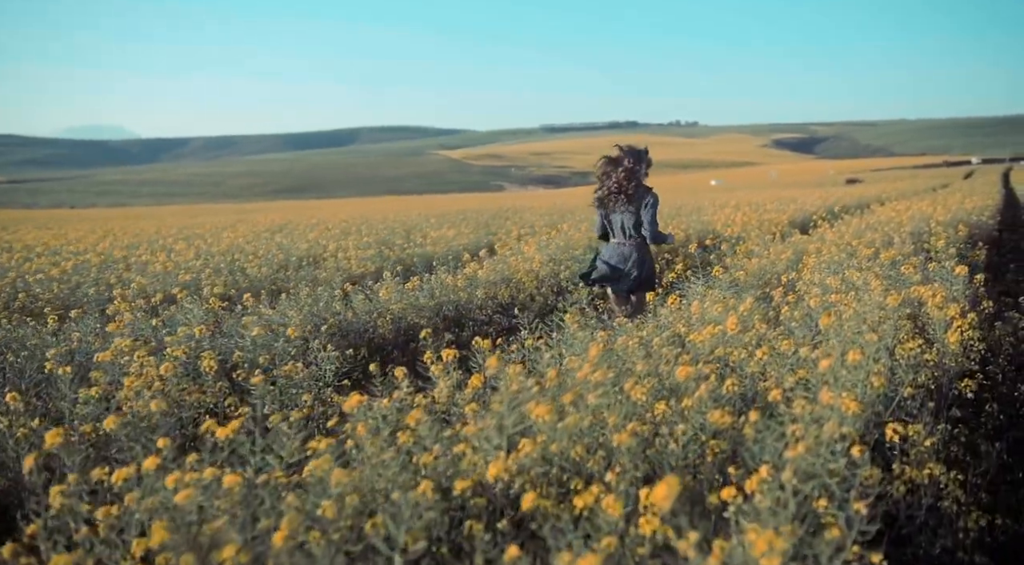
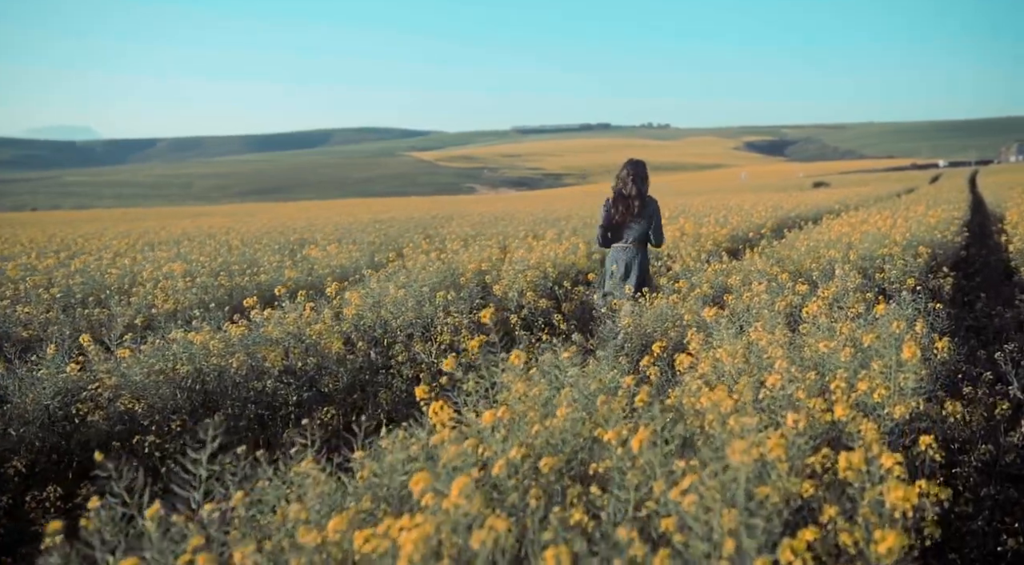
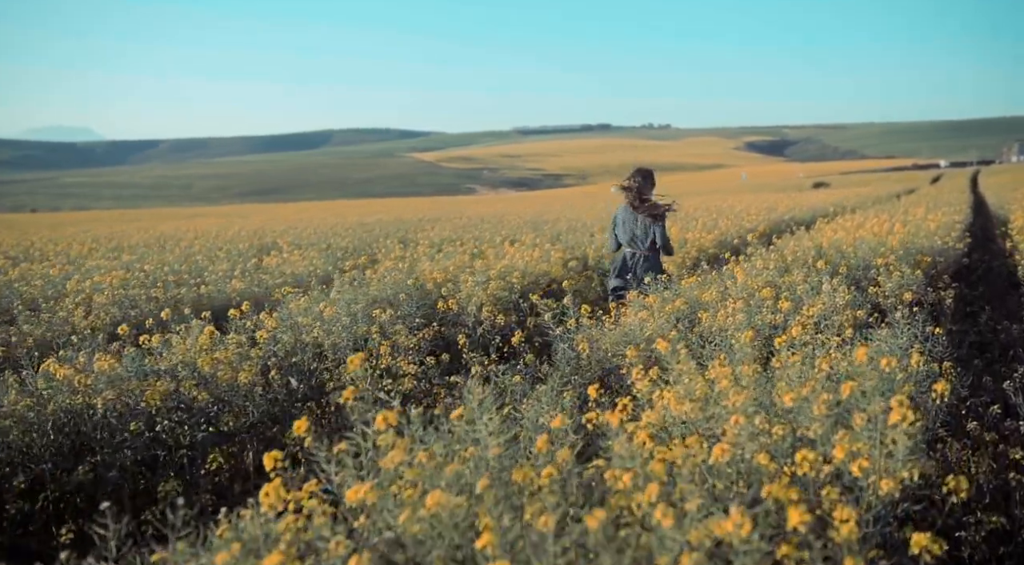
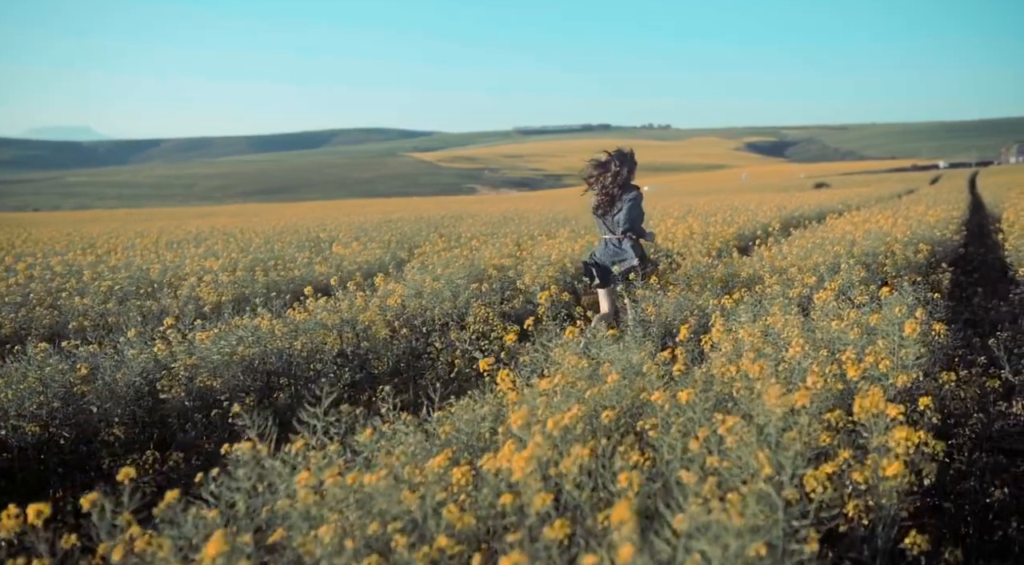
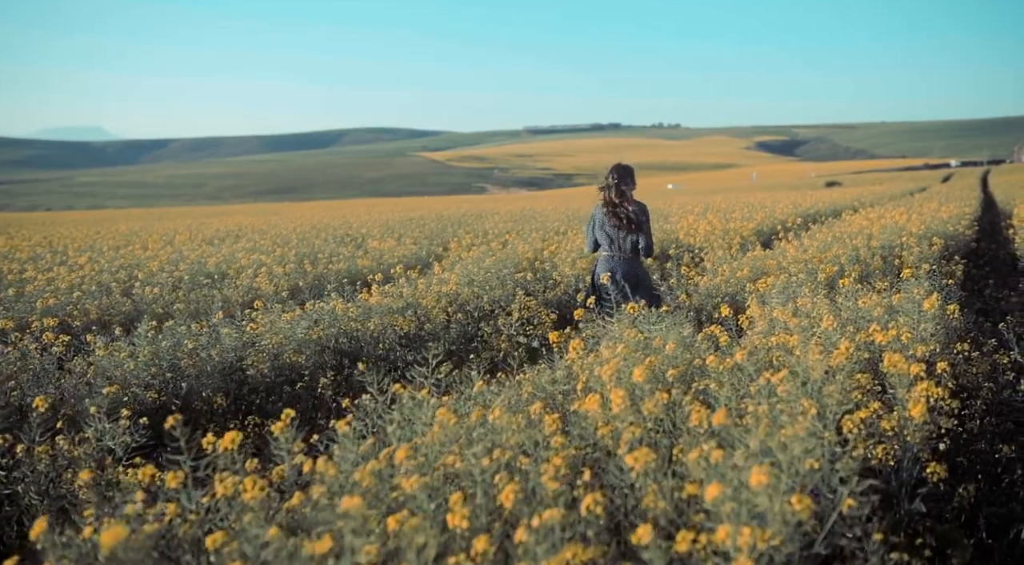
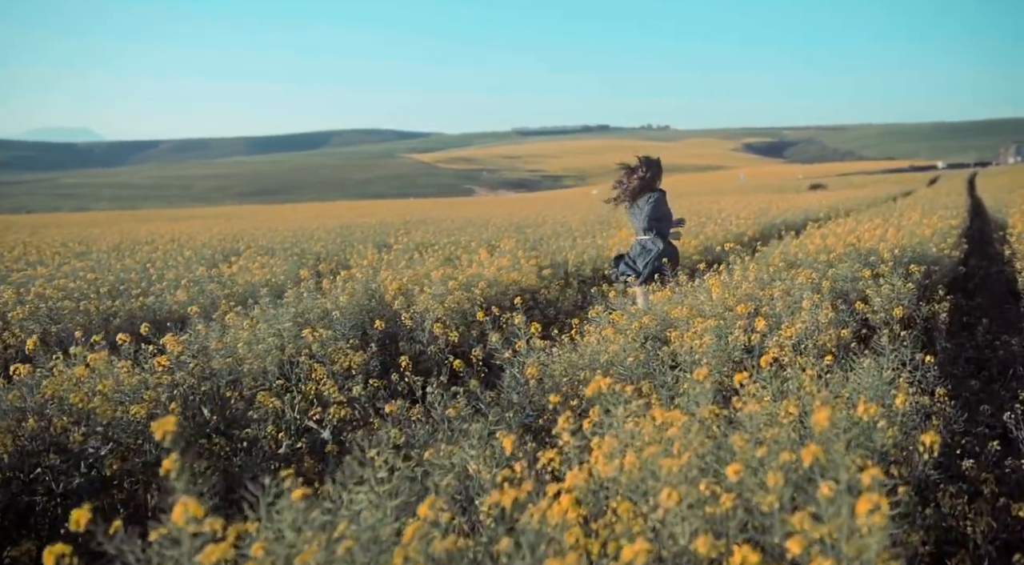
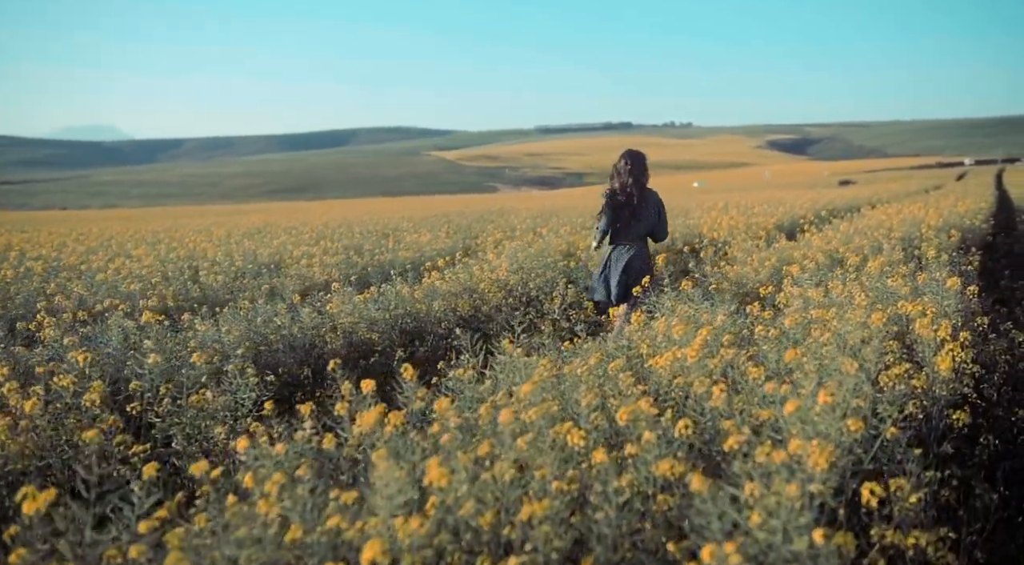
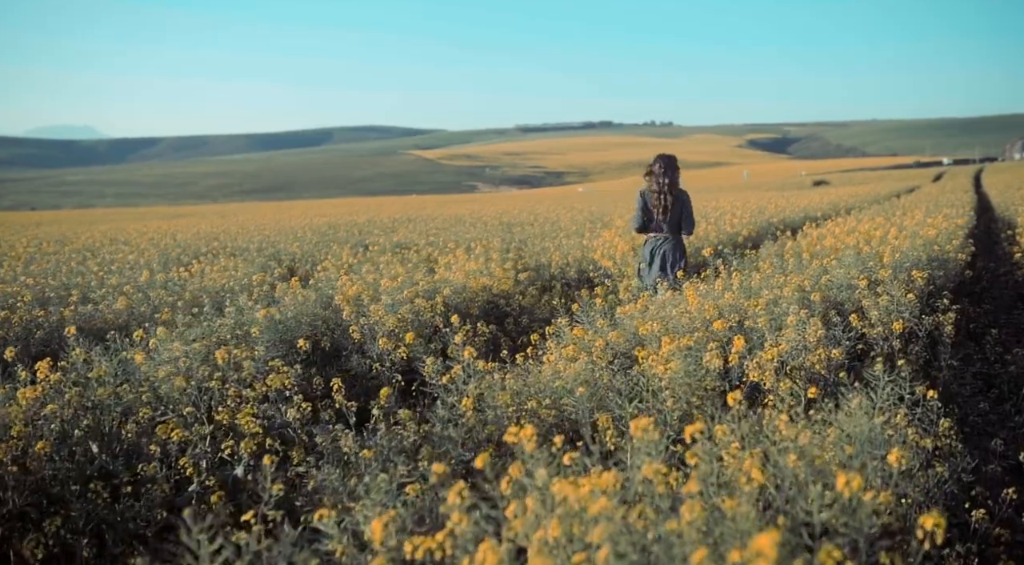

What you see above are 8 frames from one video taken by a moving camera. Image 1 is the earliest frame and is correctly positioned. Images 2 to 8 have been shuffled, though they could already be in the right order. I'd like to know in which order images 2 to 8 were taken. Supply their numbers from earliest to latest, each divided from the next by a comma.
7, 5, 4, 2, 3, 6, 8
